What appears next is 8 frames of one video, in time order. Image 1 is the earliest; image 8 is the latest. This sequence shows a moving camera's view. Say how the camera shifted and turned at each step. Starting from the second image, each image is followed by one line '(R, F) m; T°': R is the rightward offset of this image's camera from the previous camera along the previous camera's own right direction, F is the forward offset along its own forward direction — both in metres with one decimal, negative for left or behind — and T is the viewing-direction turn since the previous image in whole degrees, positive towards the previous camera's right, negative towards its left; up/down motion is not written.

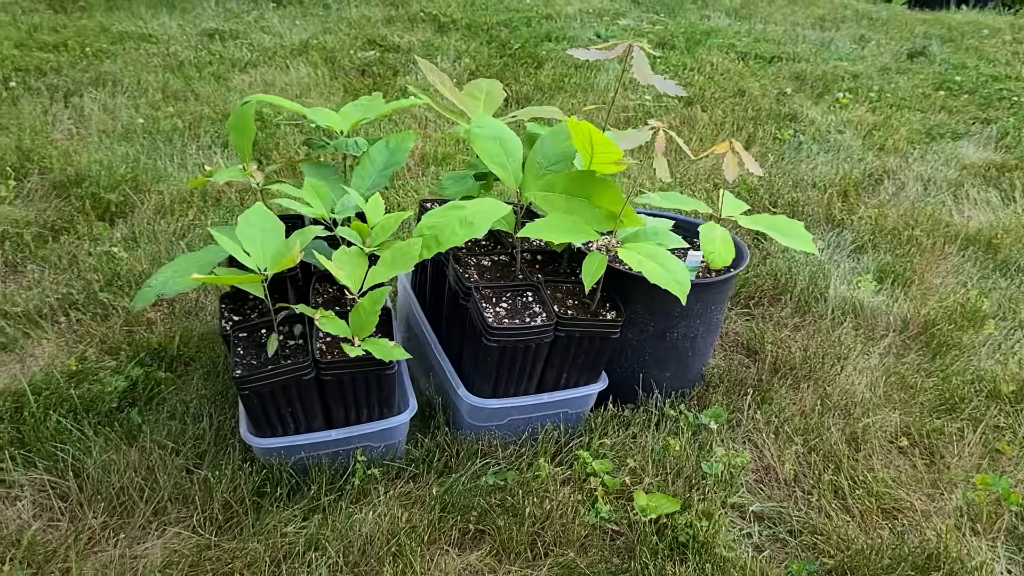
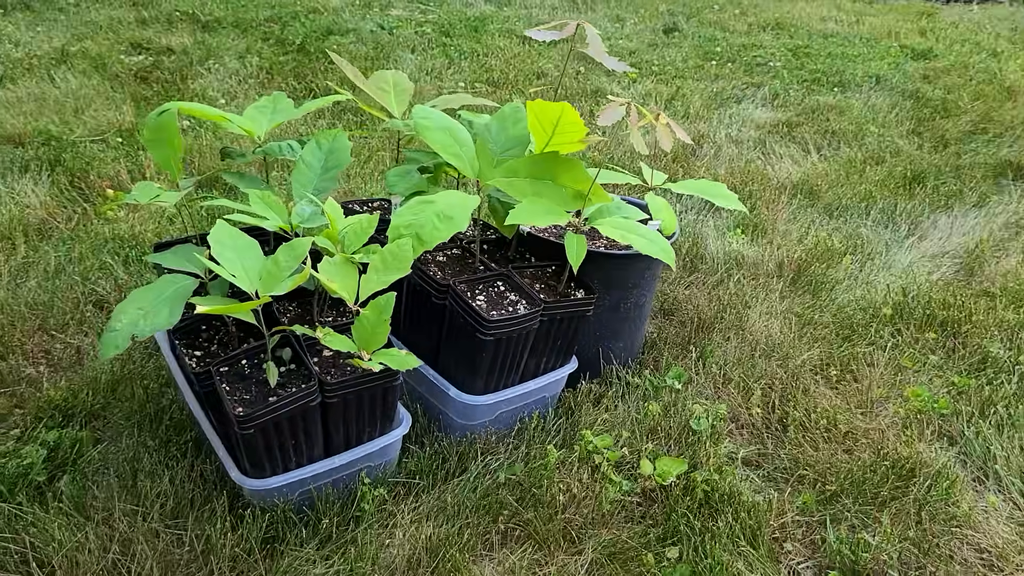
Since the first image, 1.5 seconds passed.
(-0.4, +0.1) m; +17°
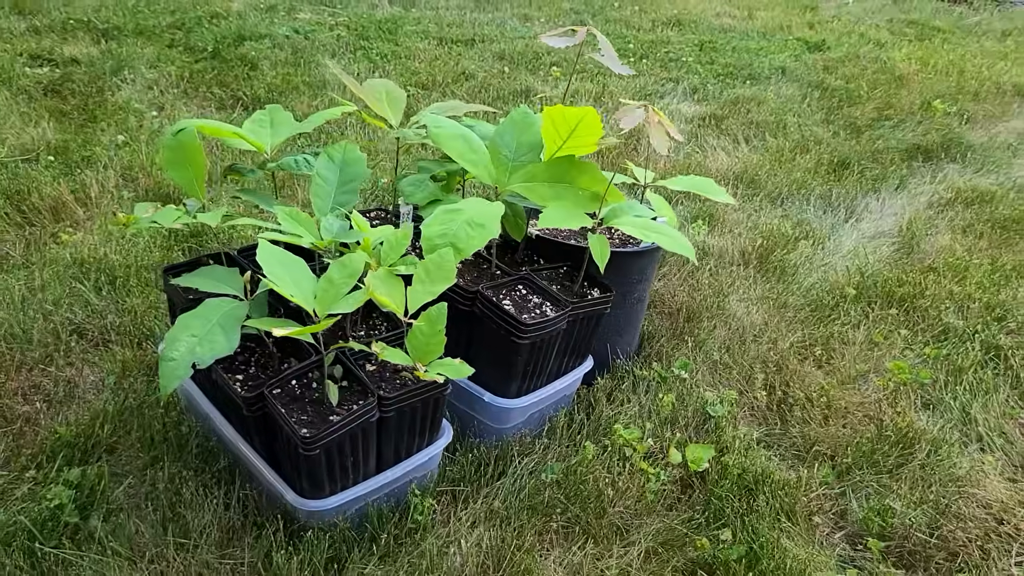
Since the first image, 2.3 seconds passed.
(-0.3, 0.0) m; +8°
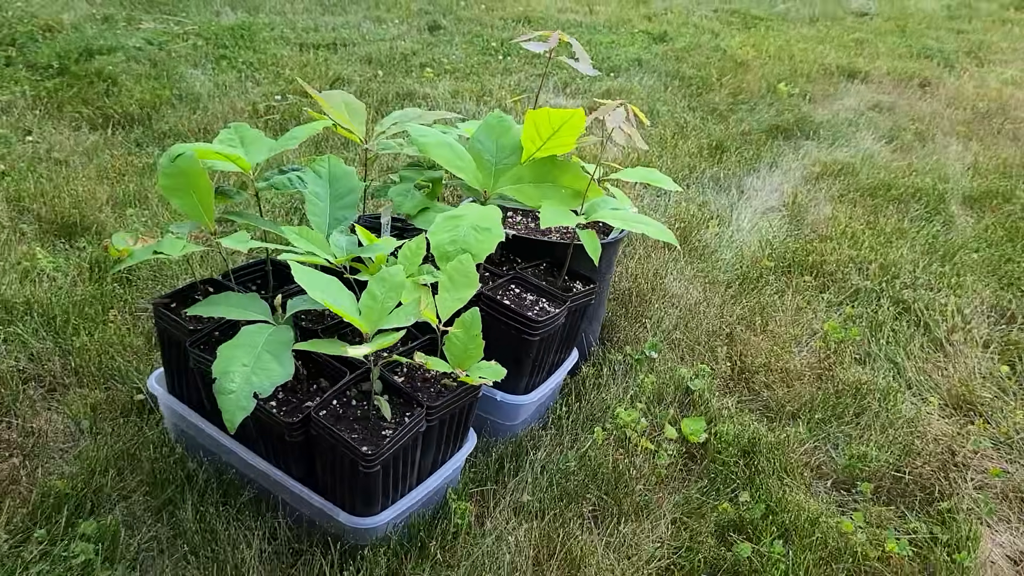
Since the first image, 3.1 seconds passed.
(-0.3, 0.0) m; +11°
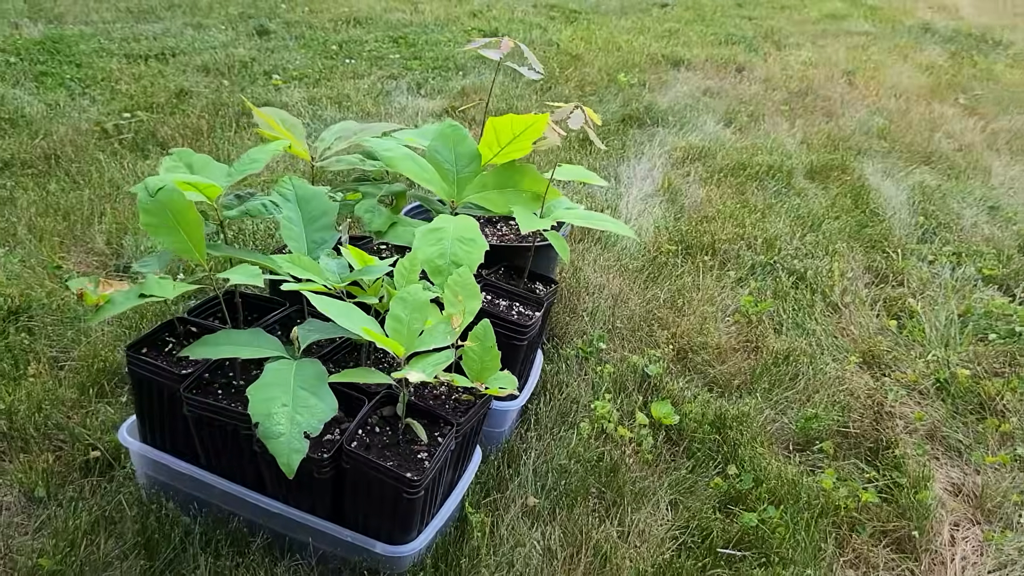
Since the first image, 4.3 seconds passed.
(-0.3, 0.0) m; +12°
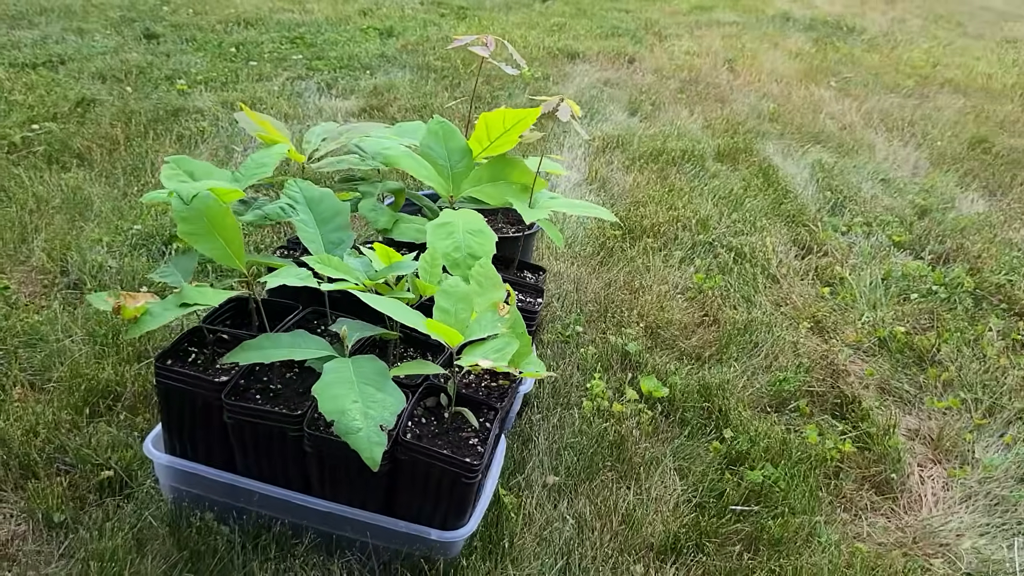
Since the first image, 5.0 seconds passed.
(-0.2, 0.0) m; +8°
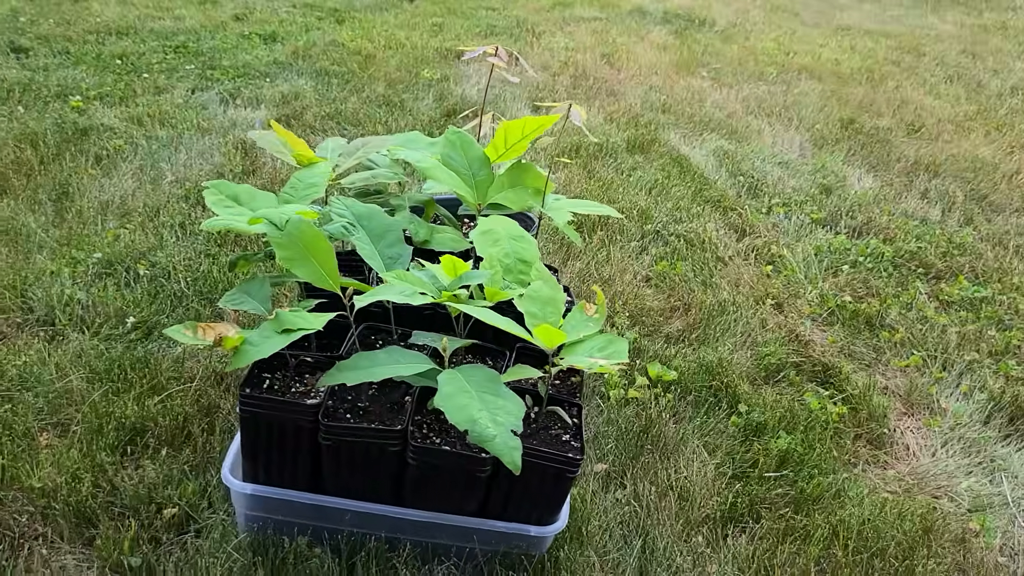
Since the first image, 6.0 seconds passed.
(-0.4, 0.0) m; +10°
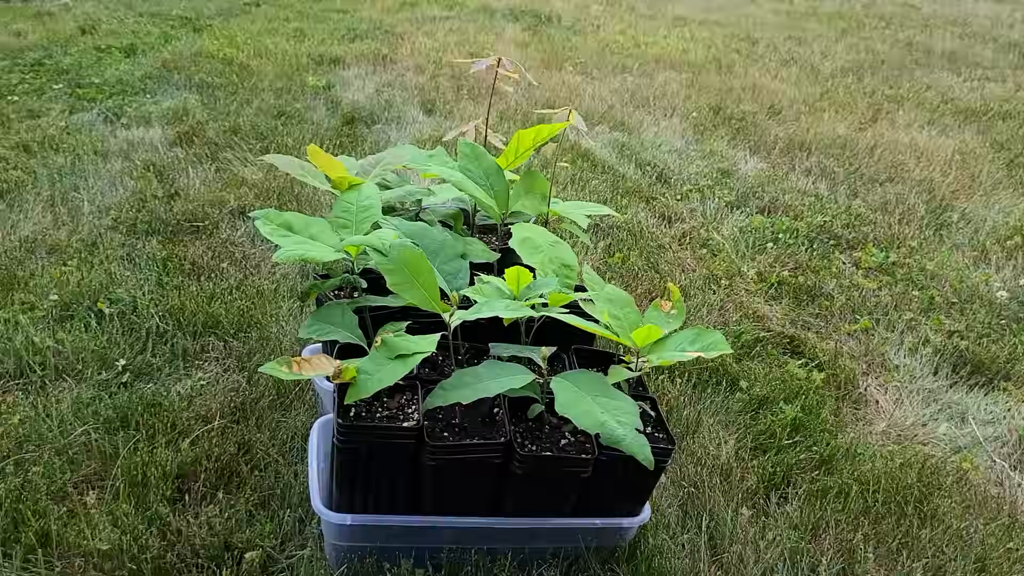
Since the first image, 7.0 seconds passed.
(-0.4, 0.0) m; +11°
